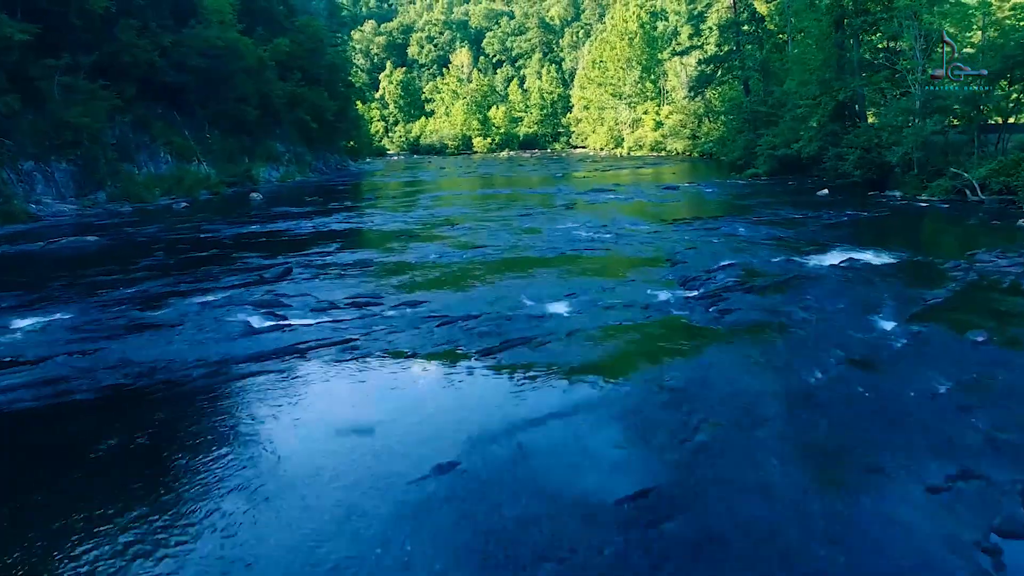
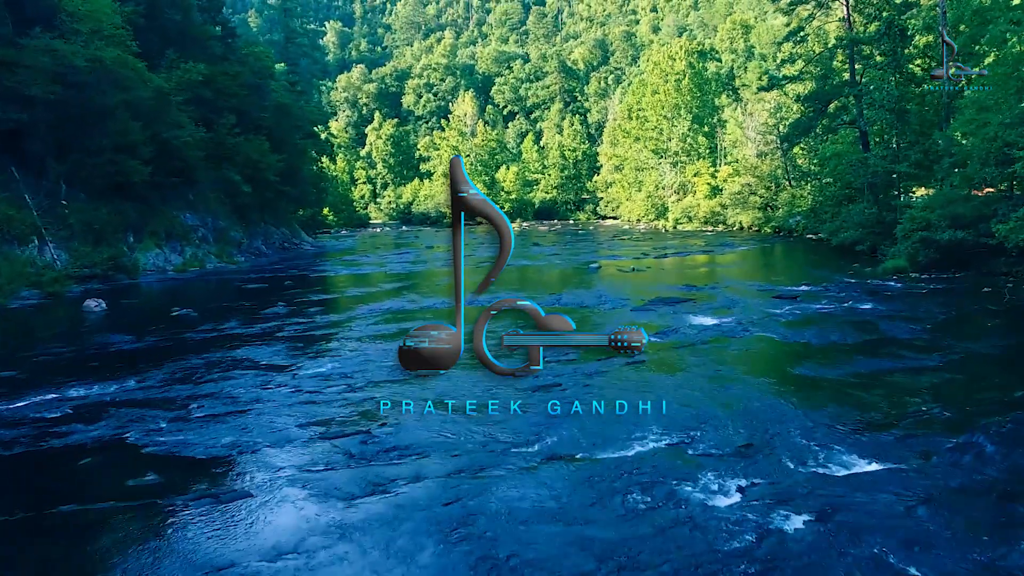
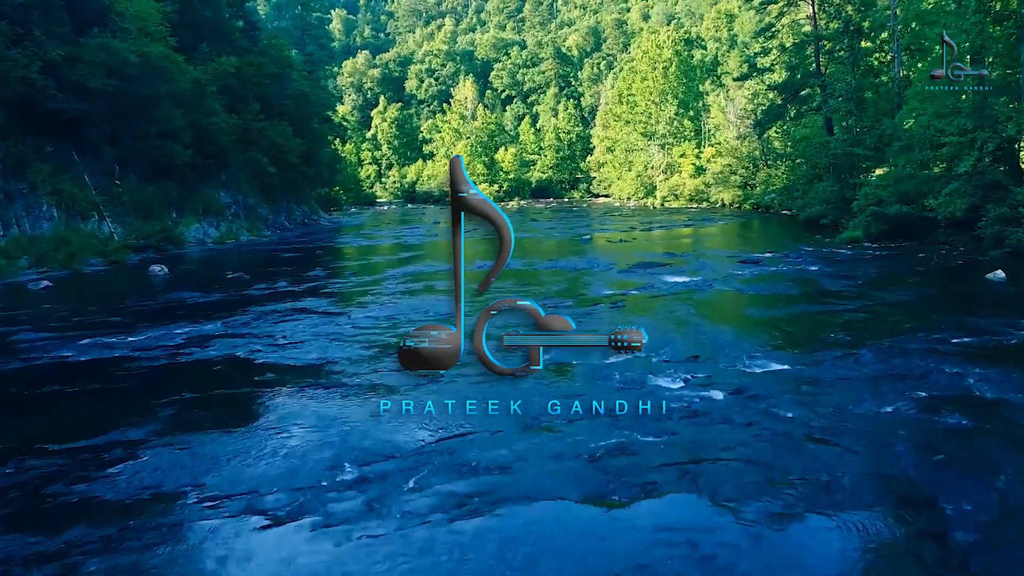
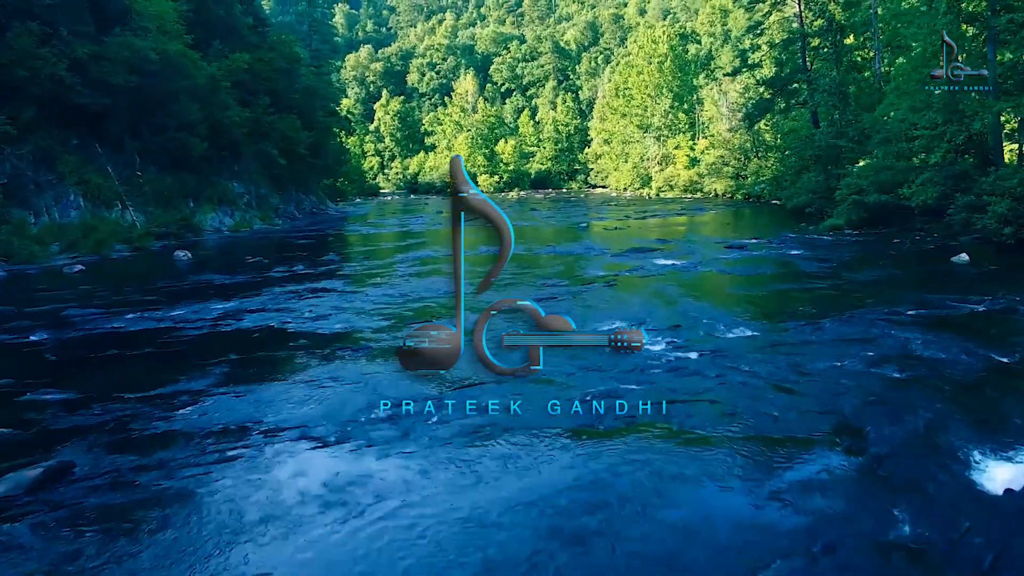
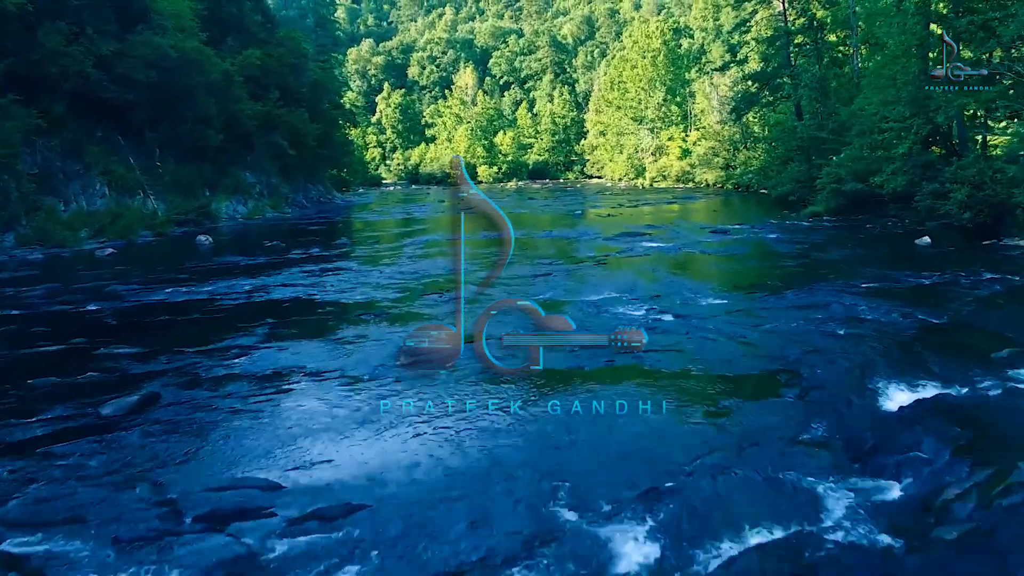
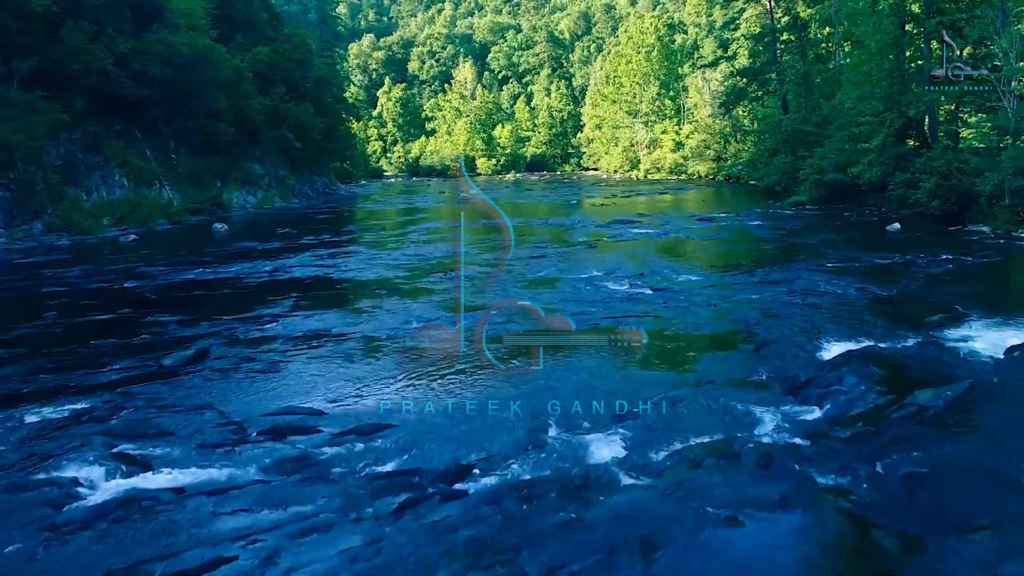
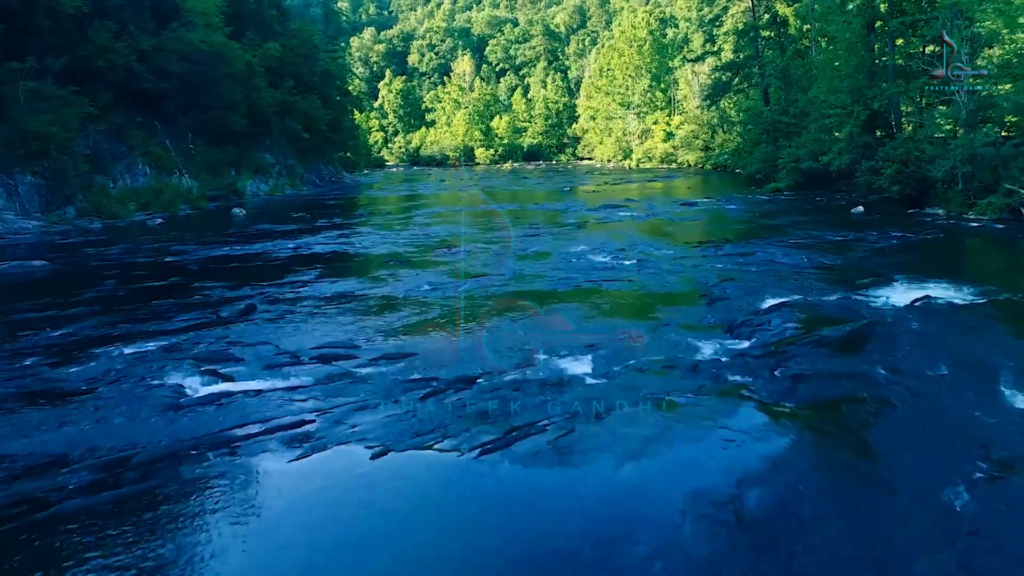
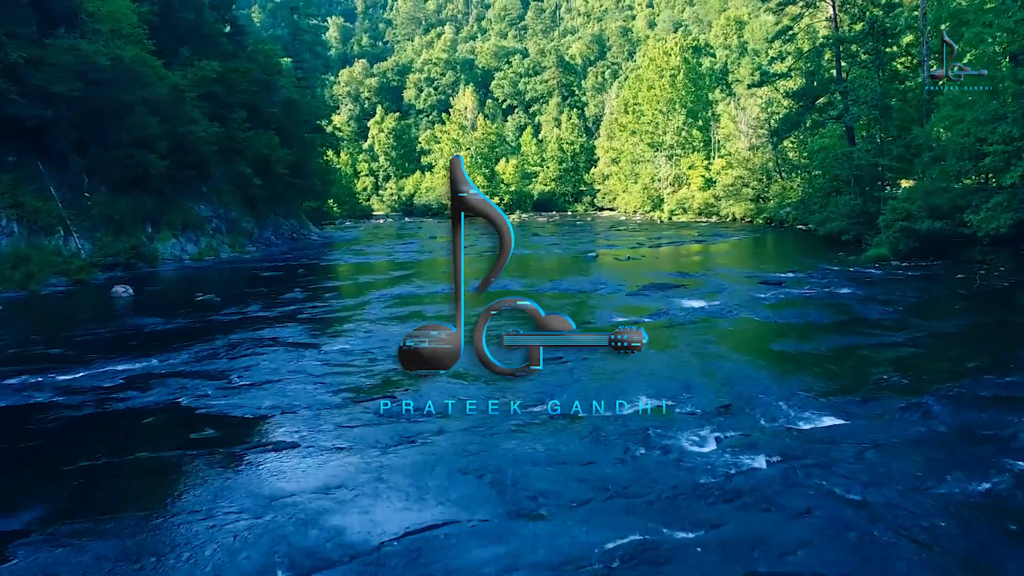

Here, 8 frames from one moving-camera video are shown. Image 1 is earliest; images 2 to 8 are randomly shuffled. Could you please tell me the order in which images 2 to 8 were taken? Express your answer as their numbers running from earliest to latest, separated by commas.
7, 6, 5, 4, 3, 8, 2
